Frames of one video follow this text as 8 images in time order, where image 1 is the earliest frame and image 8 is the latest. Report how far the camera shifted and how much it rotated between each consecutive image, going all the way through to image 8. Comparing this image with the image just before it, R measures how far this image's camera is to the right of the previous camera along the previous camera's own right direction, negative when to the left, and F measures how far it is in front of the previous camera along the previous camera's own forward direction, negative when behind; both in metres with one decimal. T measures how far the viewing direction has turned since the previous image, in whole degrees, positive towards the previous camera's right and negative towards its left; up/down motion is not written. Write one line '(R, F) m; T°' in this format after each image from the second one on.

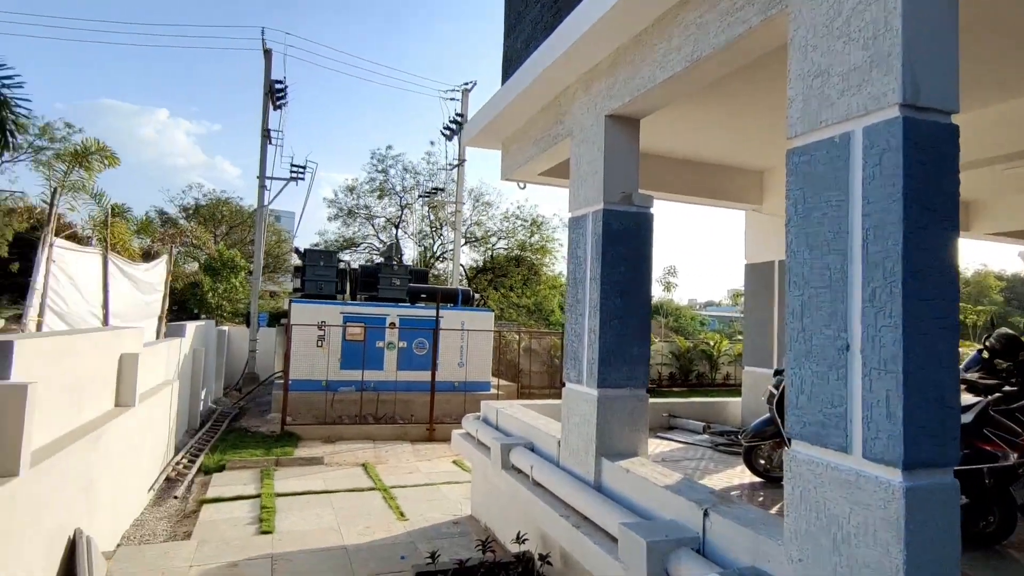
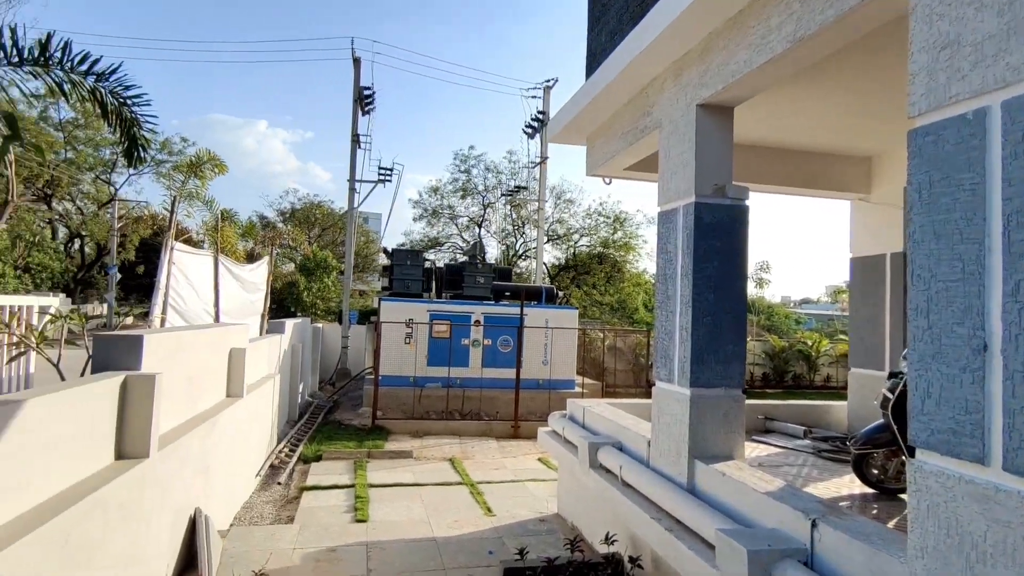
(0.0, 0.0) m; -8°
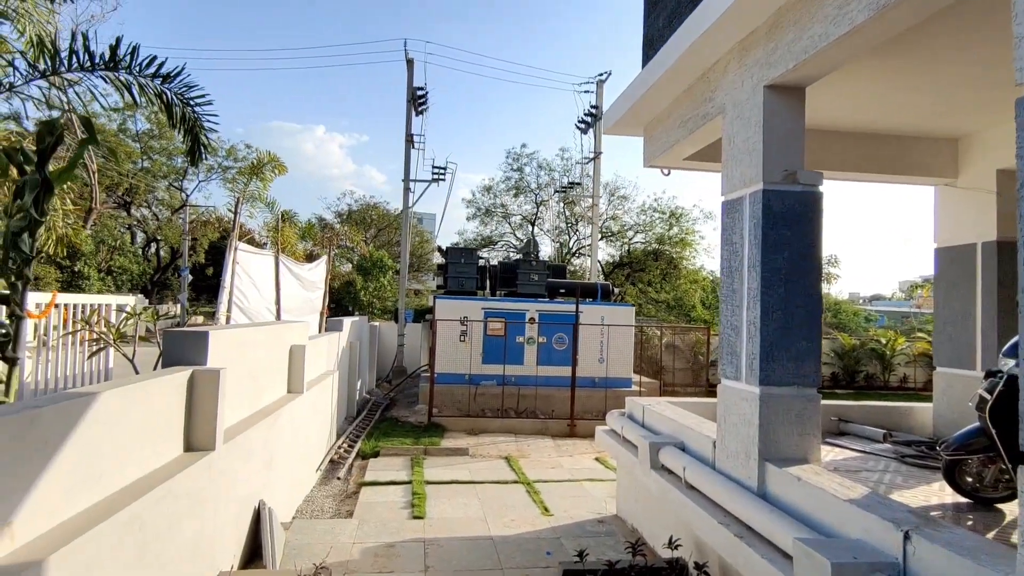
(0.0, +0.1) m; -5°
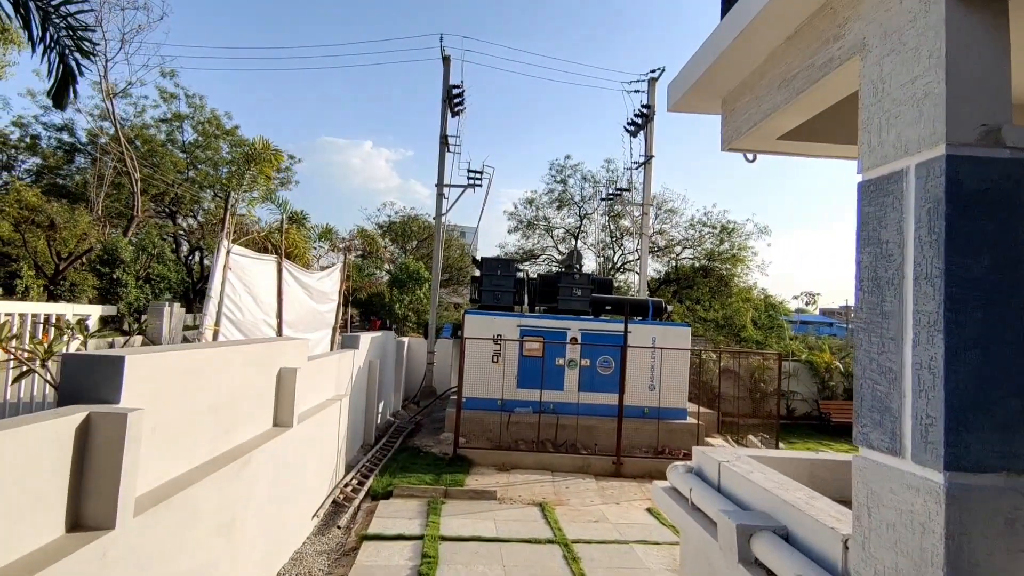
(0.0, +1.3) m; -4°
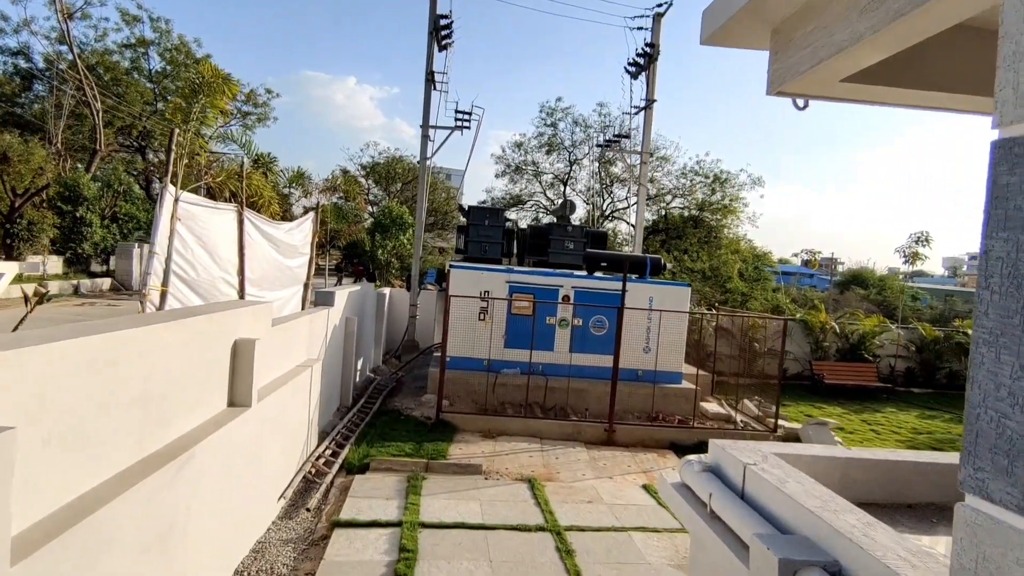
(-0.1, +0.8) m; +2°
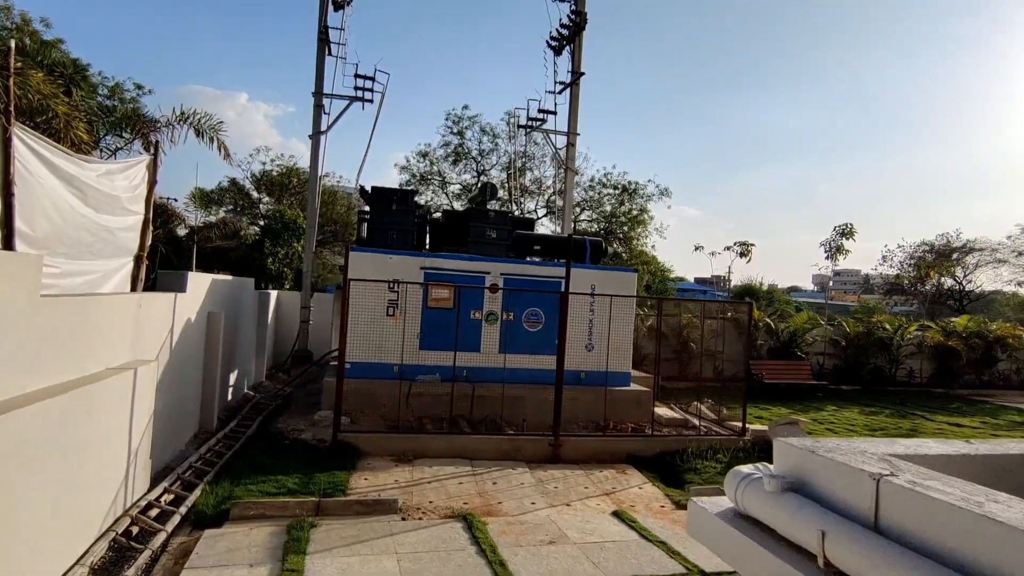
(-0.2, +1.8) m; +9°
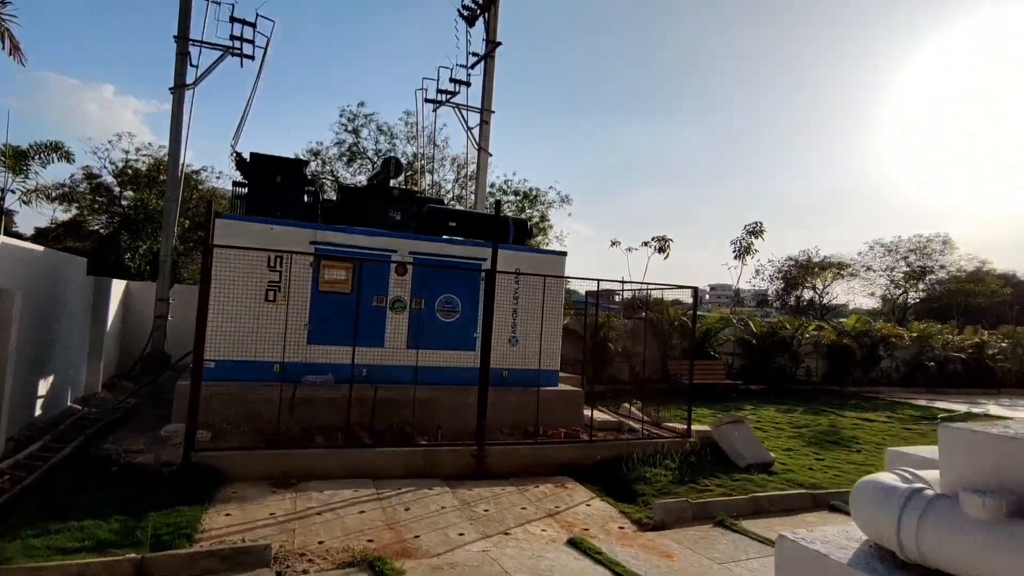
(-0.2, +1.3) m; +10°
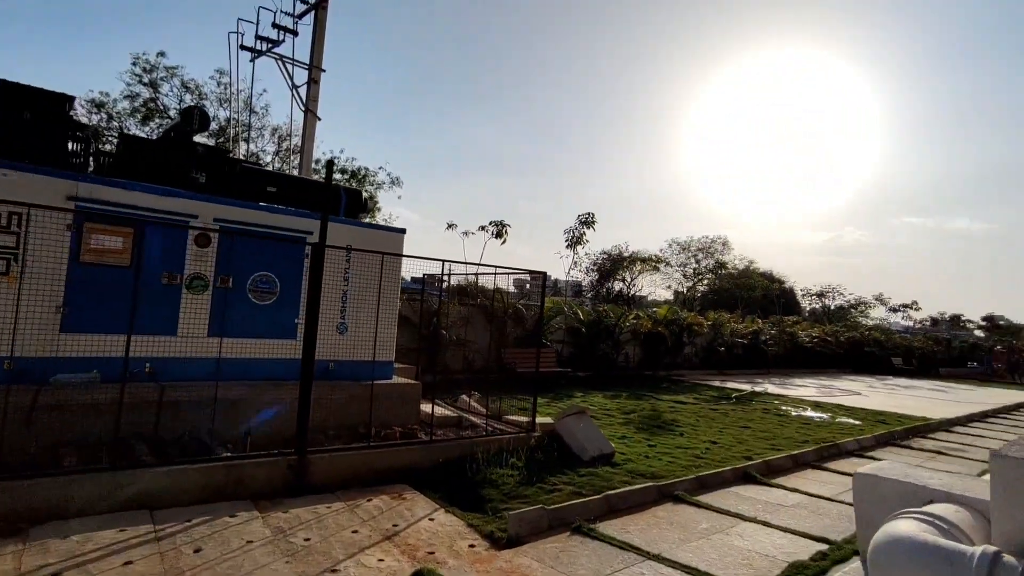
(-0.1, +0.8) m; +17°
